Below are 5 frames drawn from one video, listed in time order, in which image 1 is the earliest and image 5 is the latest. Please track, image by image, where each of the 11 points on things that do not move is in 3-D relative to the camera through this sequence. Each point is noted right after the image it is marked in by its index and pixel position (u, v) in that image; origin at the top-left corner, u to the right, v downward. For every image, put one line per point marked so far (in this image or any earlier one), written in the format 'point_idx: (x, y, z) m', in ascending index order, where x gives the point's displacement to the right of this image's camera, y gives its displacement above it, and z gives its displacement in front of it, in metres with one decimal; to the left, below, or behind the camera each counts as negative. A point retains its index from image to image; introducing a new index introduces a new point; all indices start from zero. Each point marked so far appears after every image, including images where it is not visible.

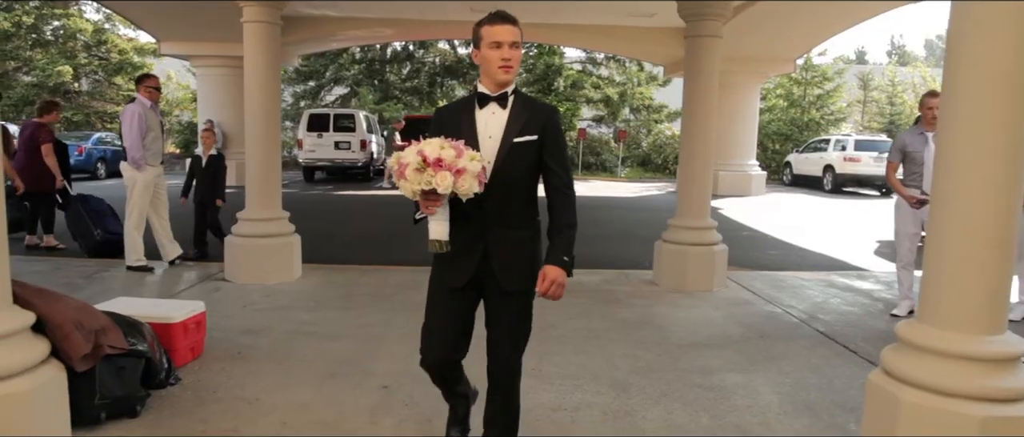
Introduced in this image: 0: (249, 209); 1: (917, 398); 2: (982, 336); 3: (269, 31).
0: (-2.6, +0.1, +7.2) m
1: (+1.7, -0.8, +3.0) m
2: (+2.0, -0.5, +3.1) m
3: (-2.4, +1.8, +7.0) m
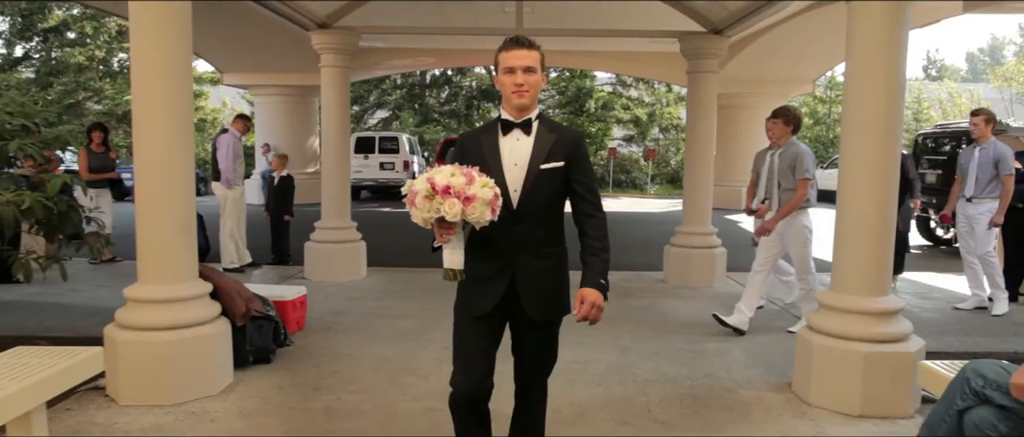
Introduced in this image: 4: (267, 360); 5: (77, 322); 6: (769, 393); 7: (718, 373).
0: (-2.2, 0.0, +8.7) m
1: (+1.9, -0.7, +4.3) m
2: (+2.2, -0.5, +4.3) m
3: (-2.0, +1.7, +8.5) m
4: (-1.7, -1.0, +5.0) m
5: (-3.8, -0.9, +6.3) m
6: (+1.6, -1.1, +4.5) m
7: (+1.4, -1.1, +4.9) m
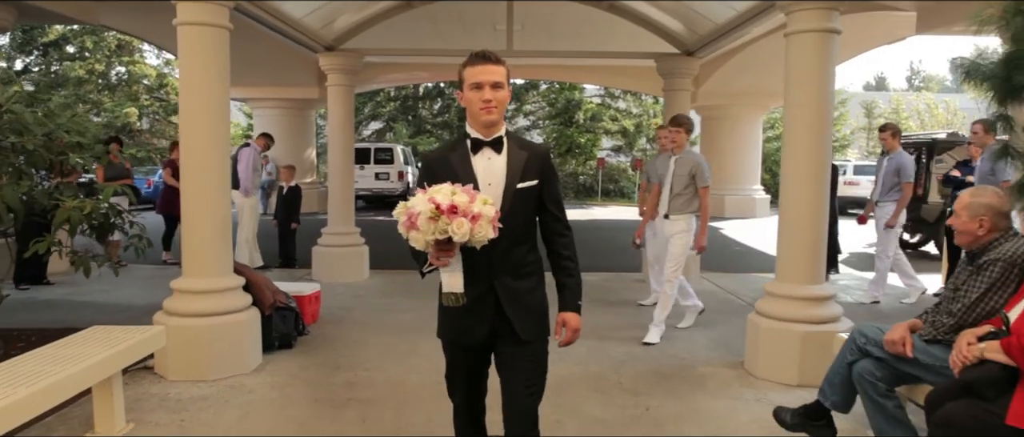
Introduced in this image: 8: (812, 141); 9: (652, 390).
0: (-2.3, -0.1, +9.4) m
1: (+1.8, -0.7, +5.1) m
2: (+2.1, -0.5, +5.1) m
3: (-2.1, +1.6, +9.3) m
4: (-1.8, -1.0, +5.7) m
5: (-3.9, -0.9, +7.0) m
6: (+1.6, -1.1, +5.3) m
7: (+1.4, -1.1, +5.7) m
8: (+2.1, +0.5, +5.0) m
9: (+0.9, -1.2, +4.8) m
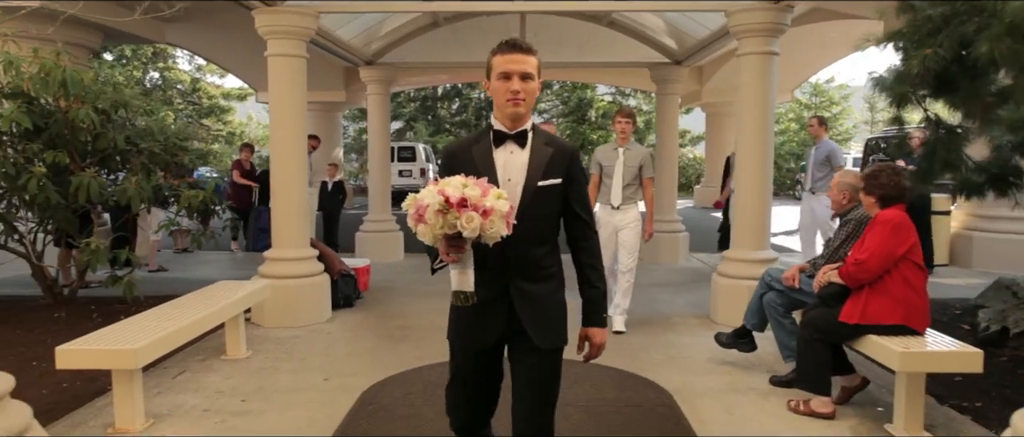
0: (-2.1, +0.1, +11.0) m
1: (+1.9, -0.6, +6.5) m
2: (+2.2, -0.3, +6.5) m
3: (-1.9, +1.8, +10.8) m
4: (-1.6, -0.9, +7.3) m
5: (-3.7, -0.8, +8.6) m
6: (+1.7, -0.9, +6.7) m
7: (+1.5, -0.9, +7.2) m
8: (+2.2, +0.7, +6.4) m
9: (+1.1, -1.0, +6.3) m
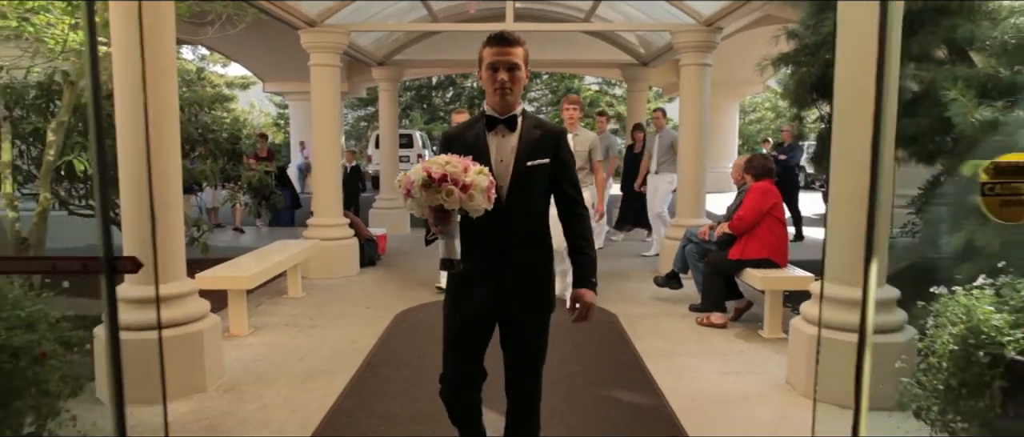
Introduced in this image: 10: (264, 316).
0: (-2.3, +0.5, +12.7) m
1: (+1.8, -0.3, +8.3) m
2: (+2.1, 0.0, +8.3) m
3: (-2.1, +2.1, +12.5) m
4: (-1.7, -0.6, +9.0) m
5: (-3.9, -0.5, +10.3) m
6: (+1.6, -0.6, +8.6) m
7: (+1.4, -0.6, +9.0) m
8: (+2.1, +1.0, +8.2) m
9: (+1.0, -0.7, +8.1) m
10: (-2.2, -0.9, +6.3) m
